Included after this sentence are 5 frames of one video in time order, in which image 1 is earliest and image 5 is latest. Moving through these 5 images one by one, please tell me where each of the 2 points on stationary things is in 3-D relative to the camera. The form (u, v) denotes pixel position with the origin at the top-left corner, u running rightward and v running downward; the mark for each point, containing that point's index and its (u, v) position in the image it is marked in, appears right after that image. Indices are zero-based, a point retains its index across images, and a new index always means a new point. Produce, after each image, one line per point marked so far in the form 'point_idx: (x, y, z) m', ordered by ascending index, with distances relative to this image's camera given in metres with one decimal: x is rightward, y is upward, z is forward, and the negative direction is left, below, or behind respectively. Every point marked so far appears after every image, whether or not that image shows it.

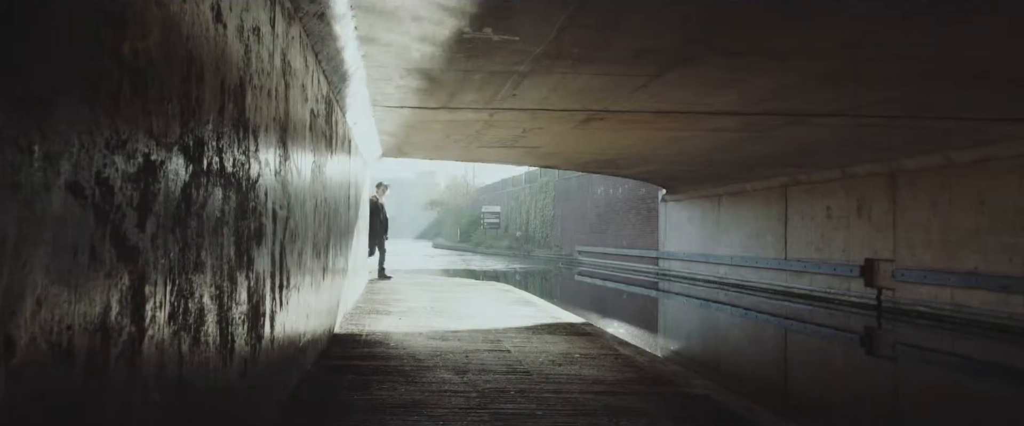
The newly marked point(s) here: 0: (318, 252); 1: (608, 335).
0: (-1.2, -0.3, +4.6) m
1: (+0.9, -1.1, +6.4) m
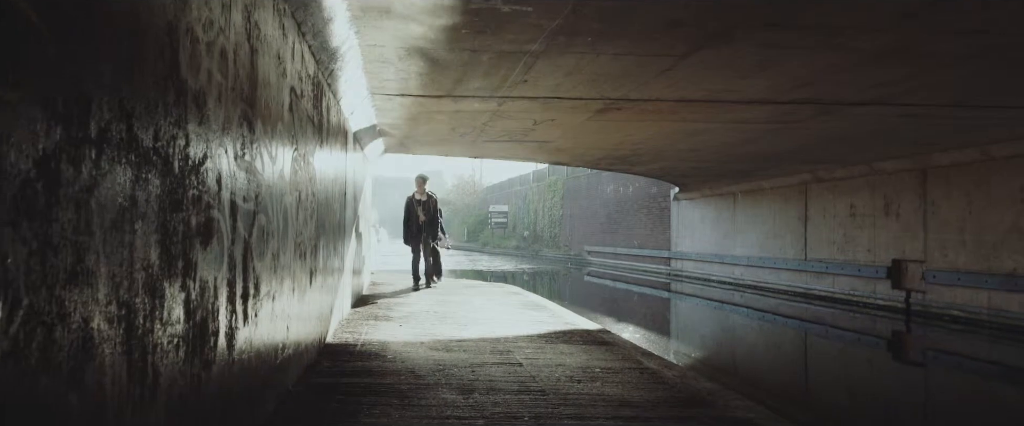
0: (-1.2, -0.2, +4.0) m
1: (+1.0, -1.1, +5.8) m
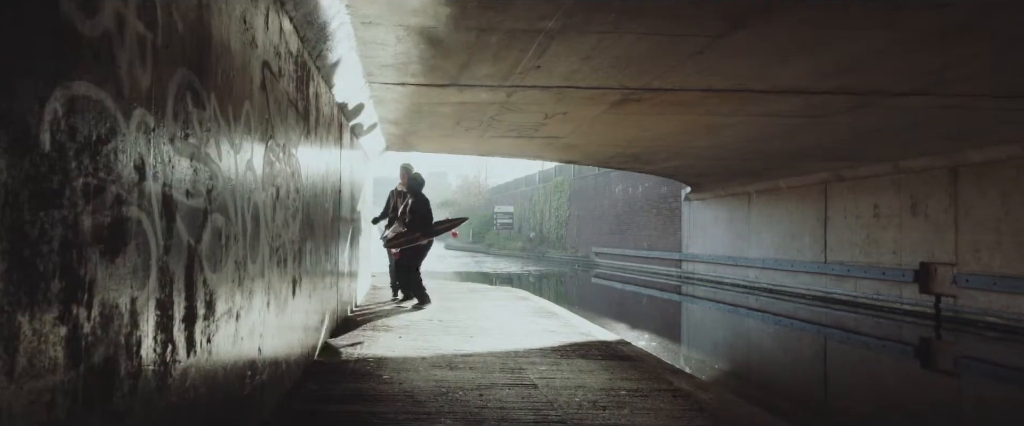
0: (-1.1, -0.2, +3.4) m
1: (+1.1, -1.1, +5.2) m
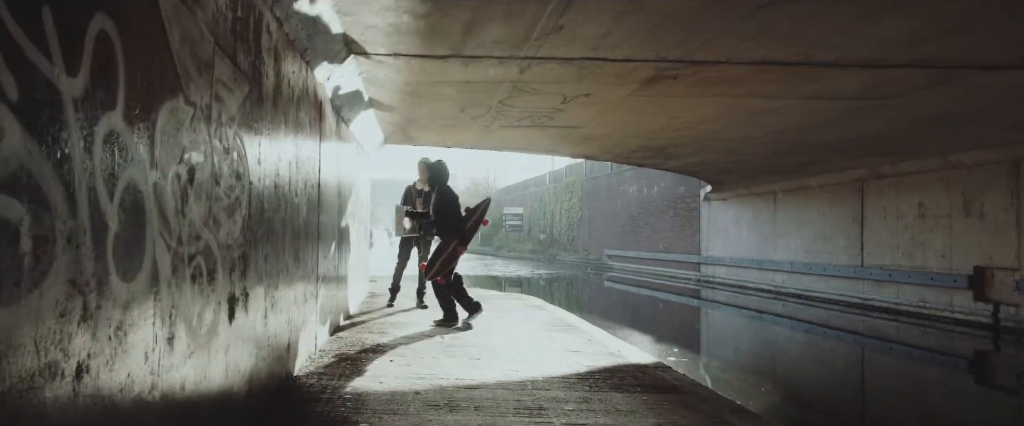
0: (-1.0, -0.2, +2.4) m
1: (+1.2, -1.0, +4.1) m
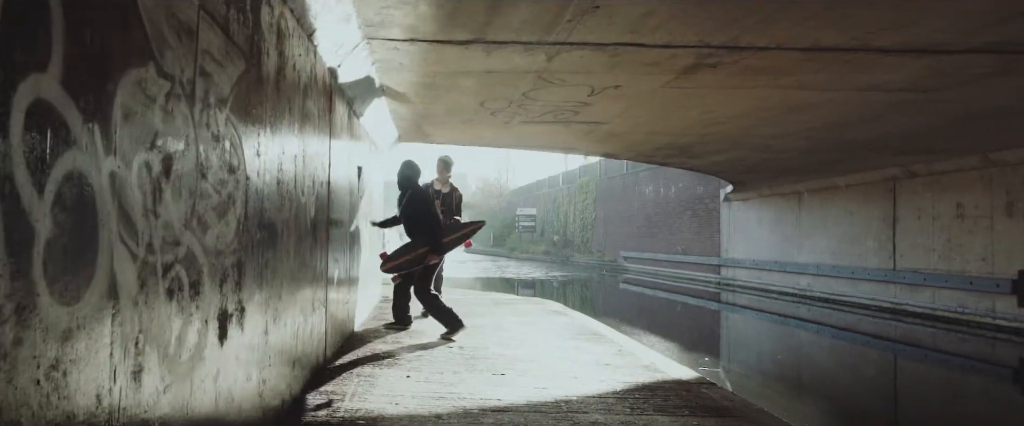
0: (-0.9, -0.2, +2.0) m
1: (+1.3, -1.0, +3.6) m
